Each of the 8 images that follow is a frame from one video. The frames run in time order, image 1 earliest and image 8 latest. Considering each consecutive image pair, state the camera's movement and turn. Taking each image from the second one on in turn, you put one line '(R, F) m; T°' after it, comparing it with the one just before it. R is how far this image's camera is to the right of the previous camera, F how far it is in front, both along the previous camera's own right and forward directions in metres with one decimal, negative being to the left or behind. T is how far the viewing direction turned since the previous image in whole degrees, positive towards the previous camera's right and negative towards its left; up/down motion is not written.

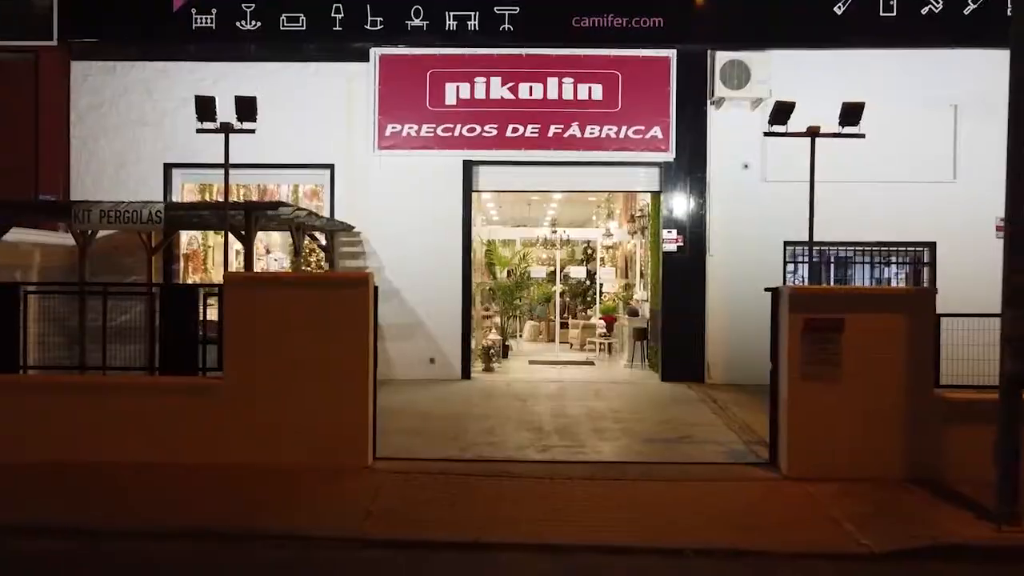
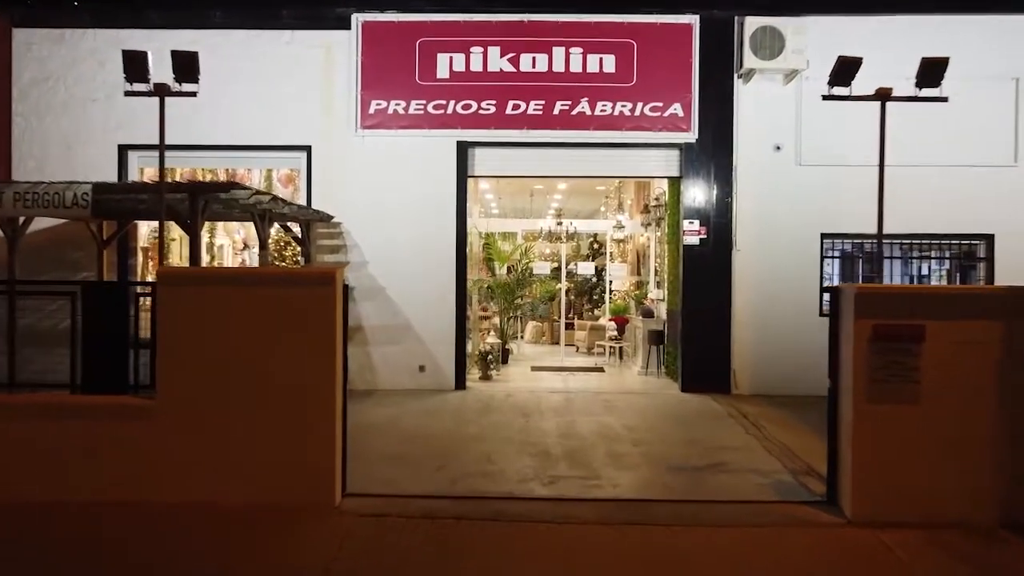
(0.0, +1.1) m; 0°
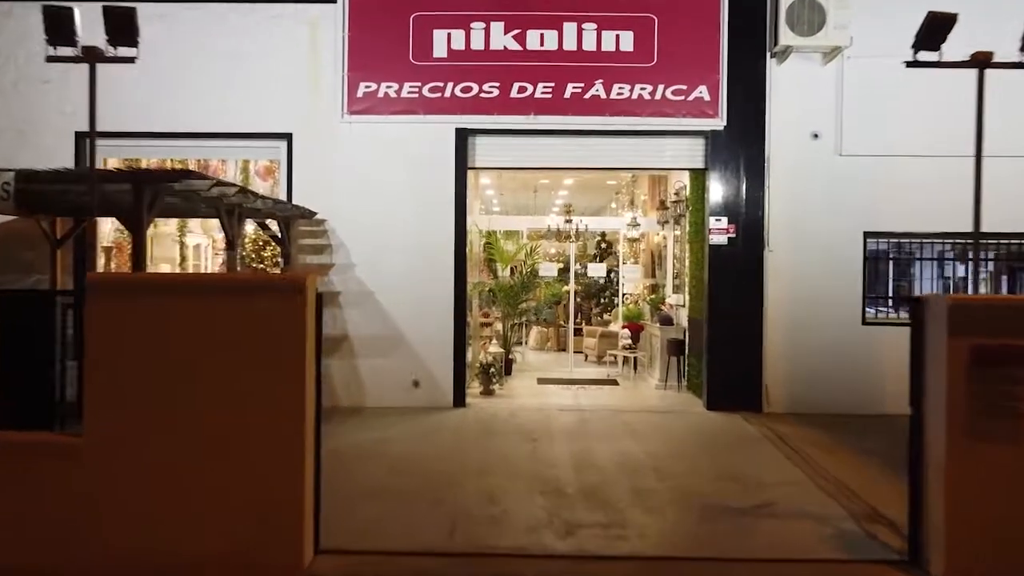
(-0.1, +0.9) m; 0°
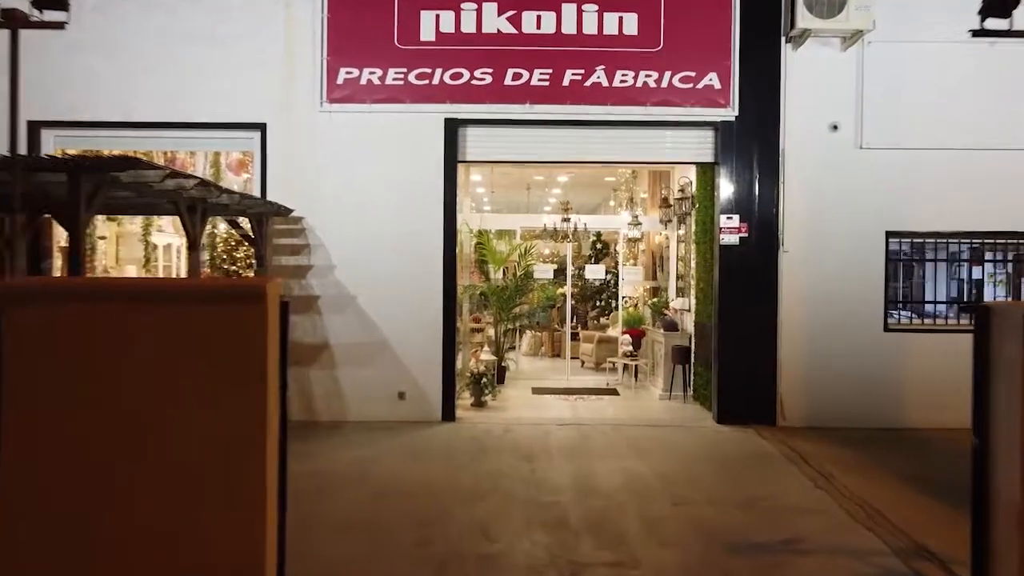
(0.0, +0.6) m; +1°
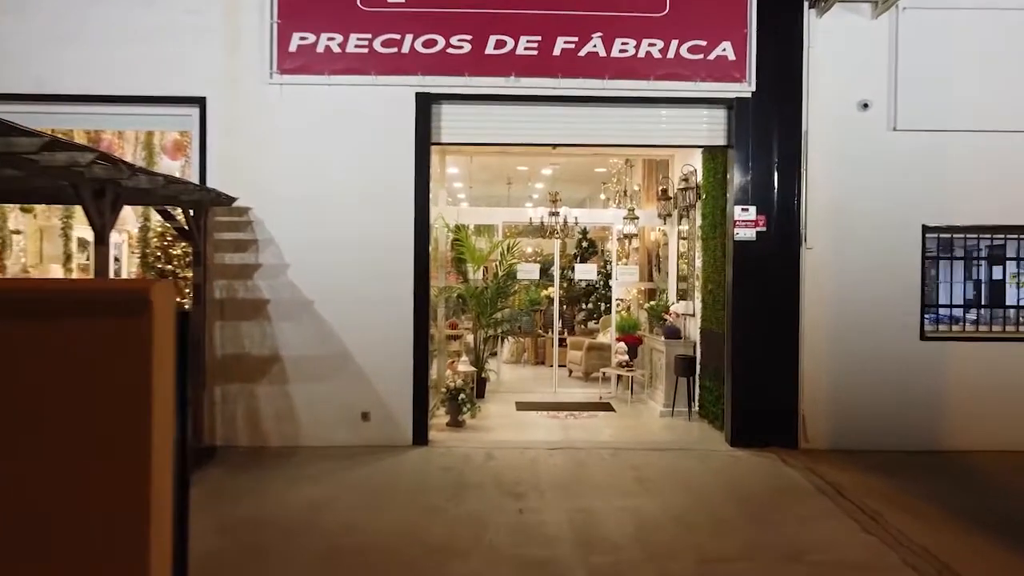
(0.0, +1.0) m; +2°
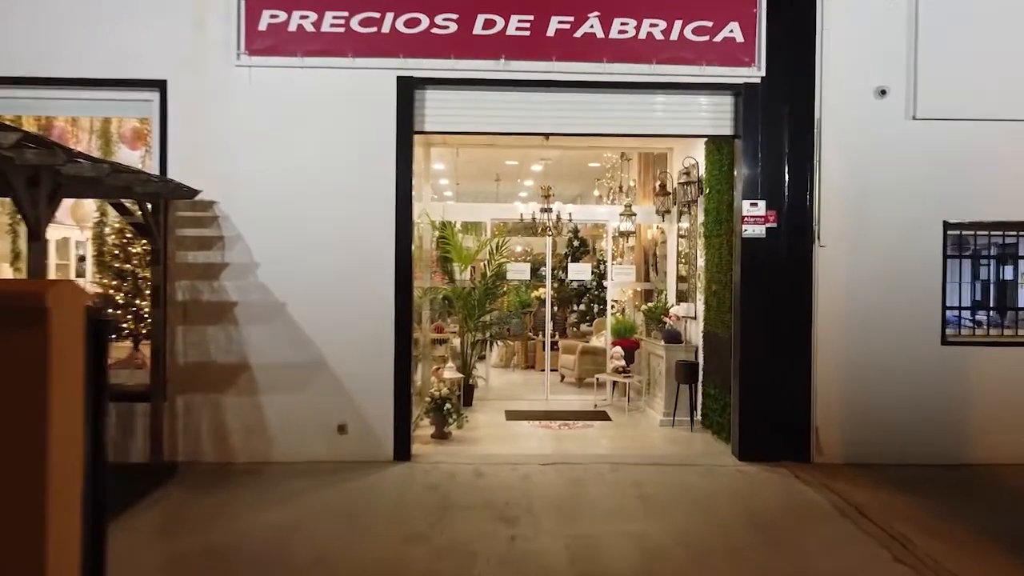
(0.0, +0.5) m; +1°
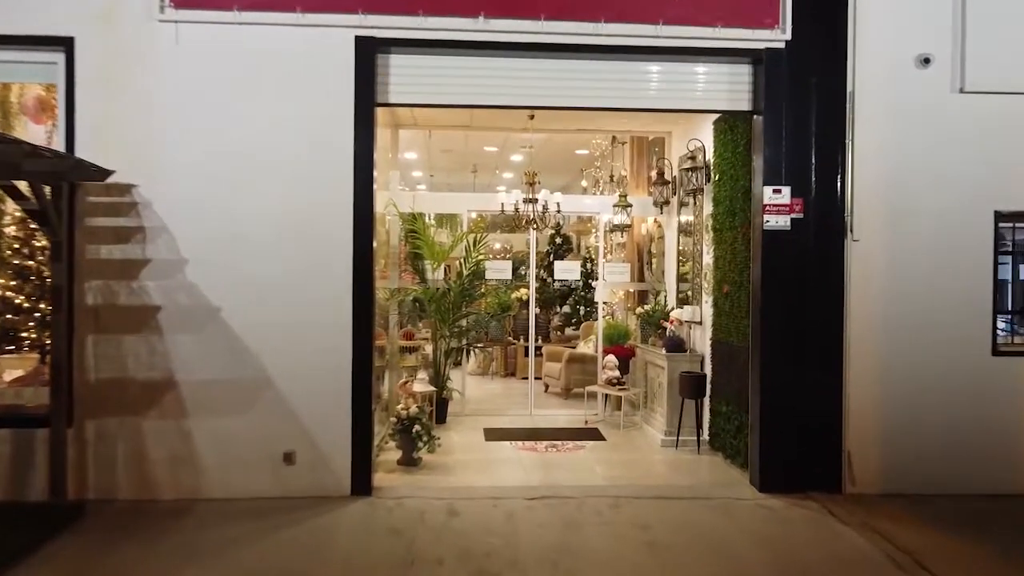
(0.0, +0.9) m; +2°
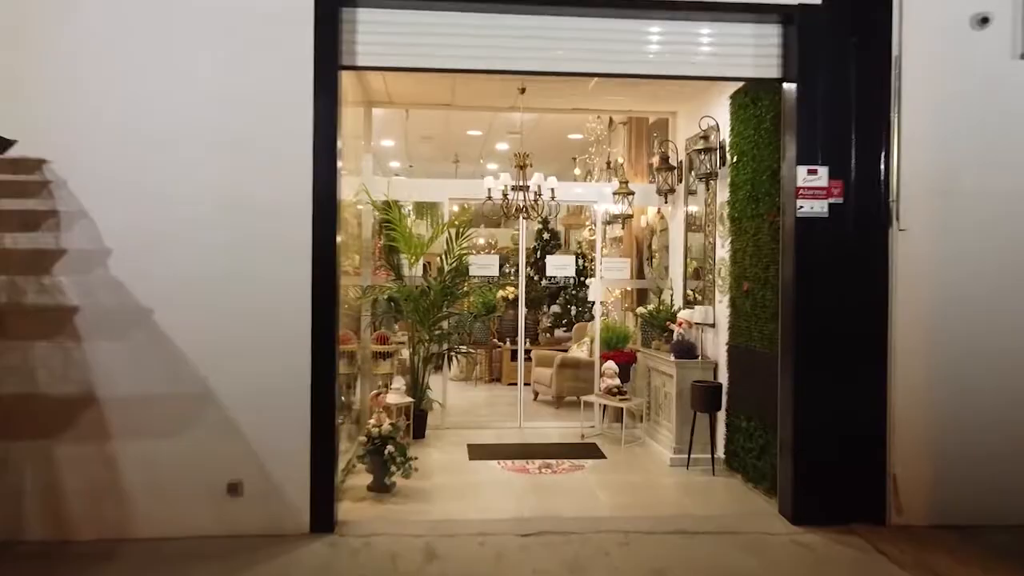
(0.0, +0.7) m; +1°
